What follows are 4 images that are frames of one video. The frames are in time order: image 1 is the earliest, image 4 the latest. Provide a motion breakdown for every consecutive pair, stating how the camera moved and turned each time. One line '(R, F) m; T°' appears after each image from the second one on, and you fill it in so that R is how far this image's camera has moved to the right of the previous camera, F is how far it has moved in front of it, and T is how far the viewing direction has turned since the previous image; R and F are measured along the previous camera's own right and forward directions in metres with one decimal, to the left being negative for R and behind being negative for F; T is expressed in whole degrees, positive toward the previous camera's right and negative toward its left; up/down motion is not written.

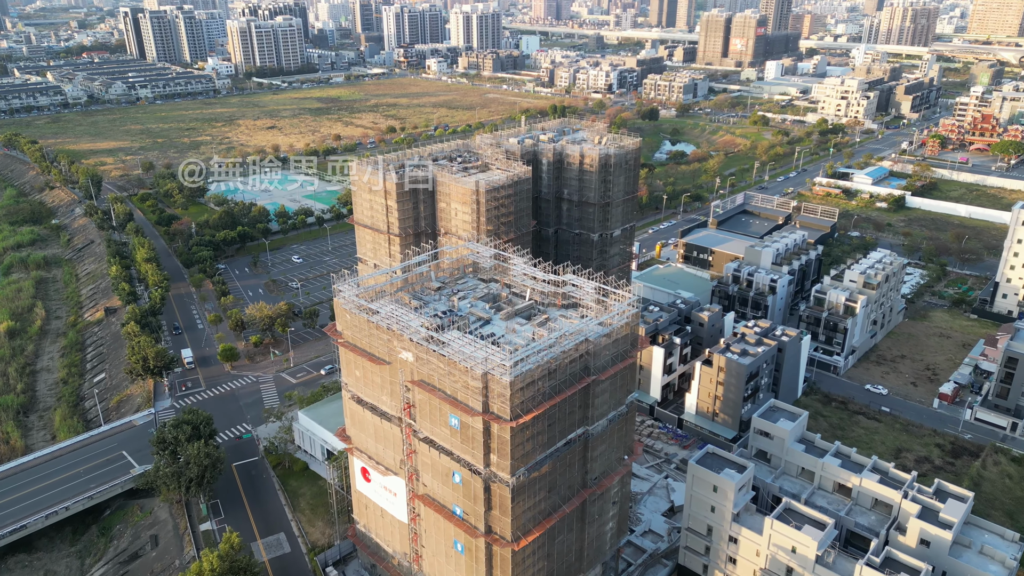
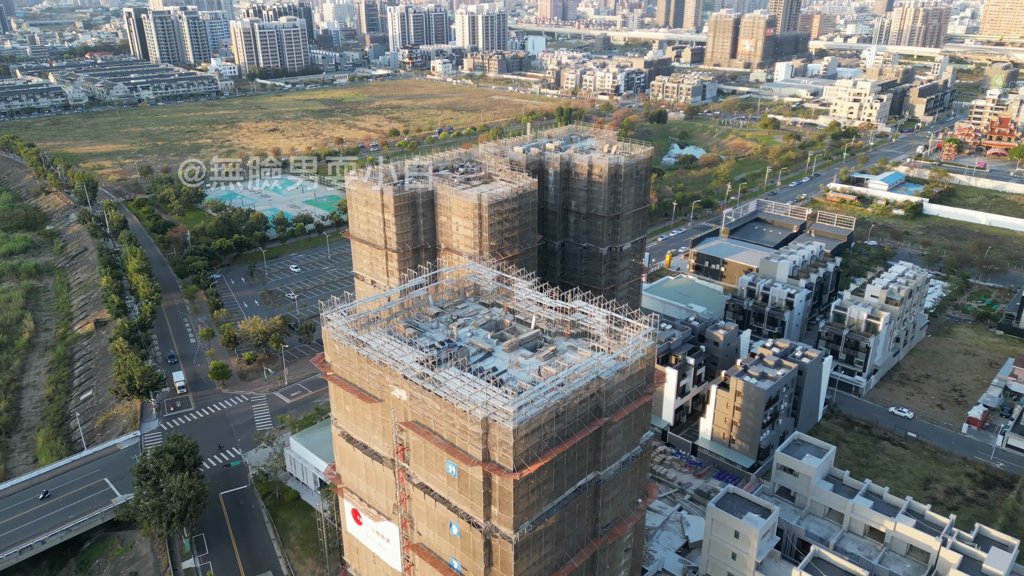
(+0.1, +3.4) m; 0°
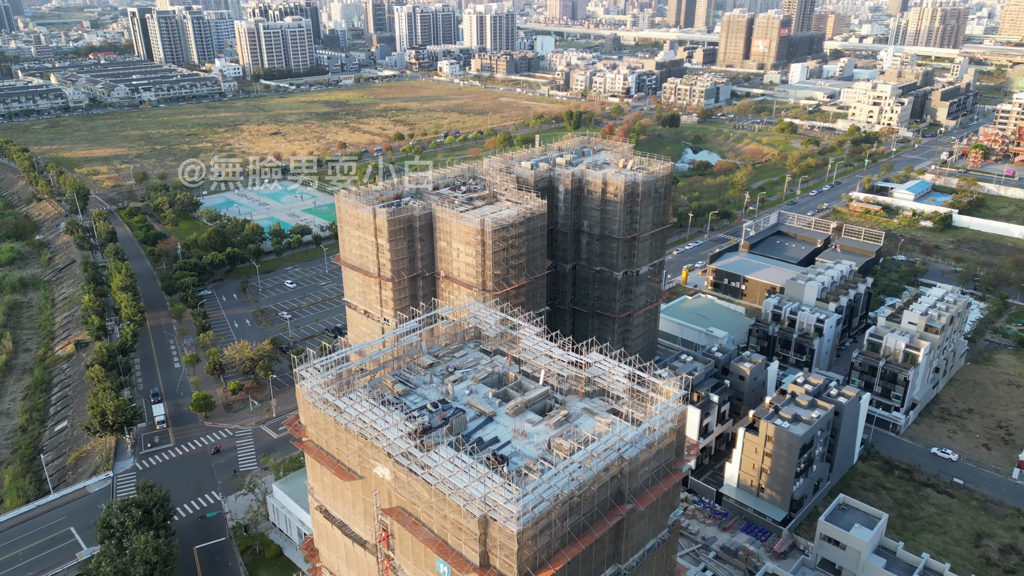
(+0.1, +5.5) m; -1°
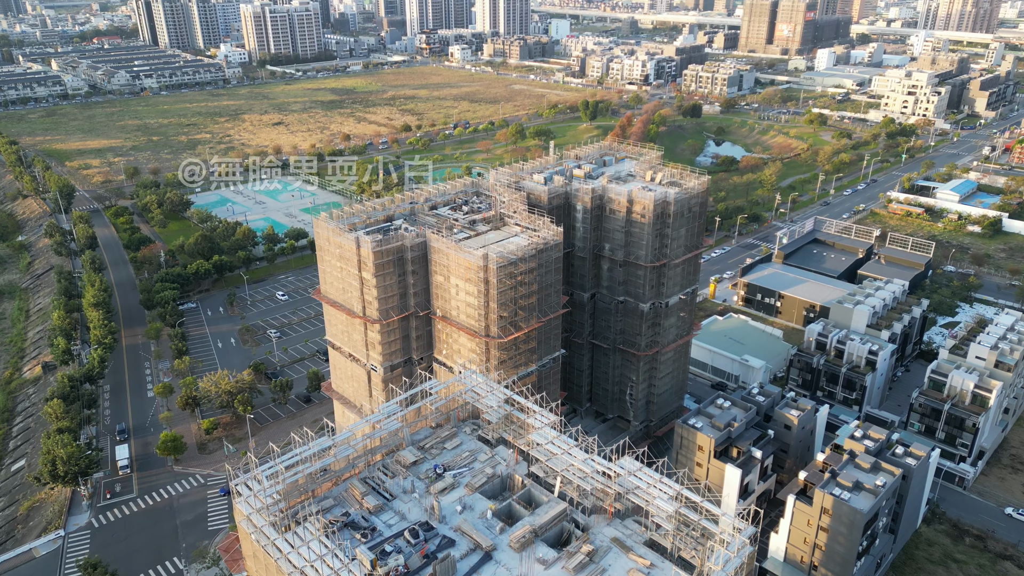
(+0.2, +8.2) m; -1°
